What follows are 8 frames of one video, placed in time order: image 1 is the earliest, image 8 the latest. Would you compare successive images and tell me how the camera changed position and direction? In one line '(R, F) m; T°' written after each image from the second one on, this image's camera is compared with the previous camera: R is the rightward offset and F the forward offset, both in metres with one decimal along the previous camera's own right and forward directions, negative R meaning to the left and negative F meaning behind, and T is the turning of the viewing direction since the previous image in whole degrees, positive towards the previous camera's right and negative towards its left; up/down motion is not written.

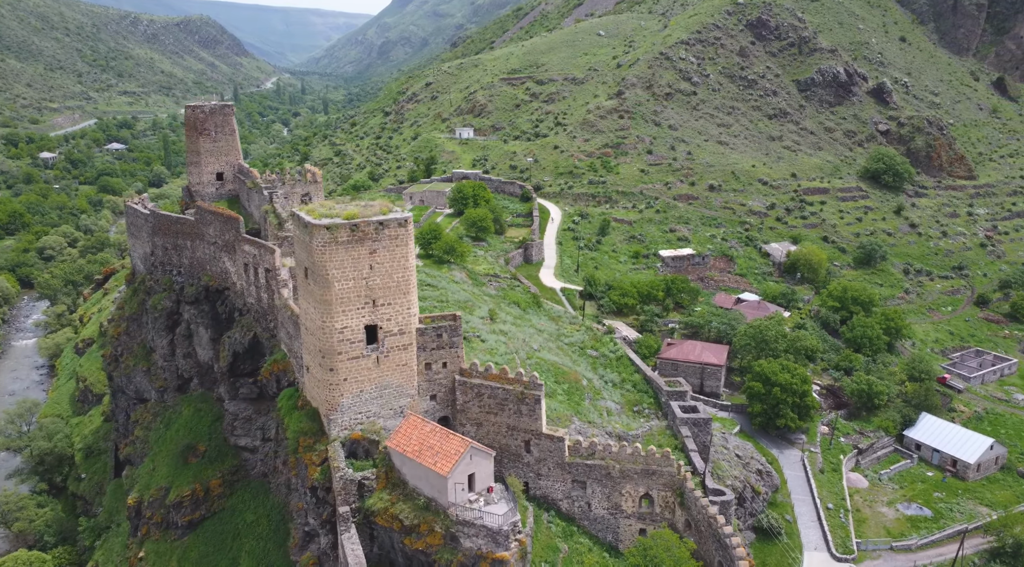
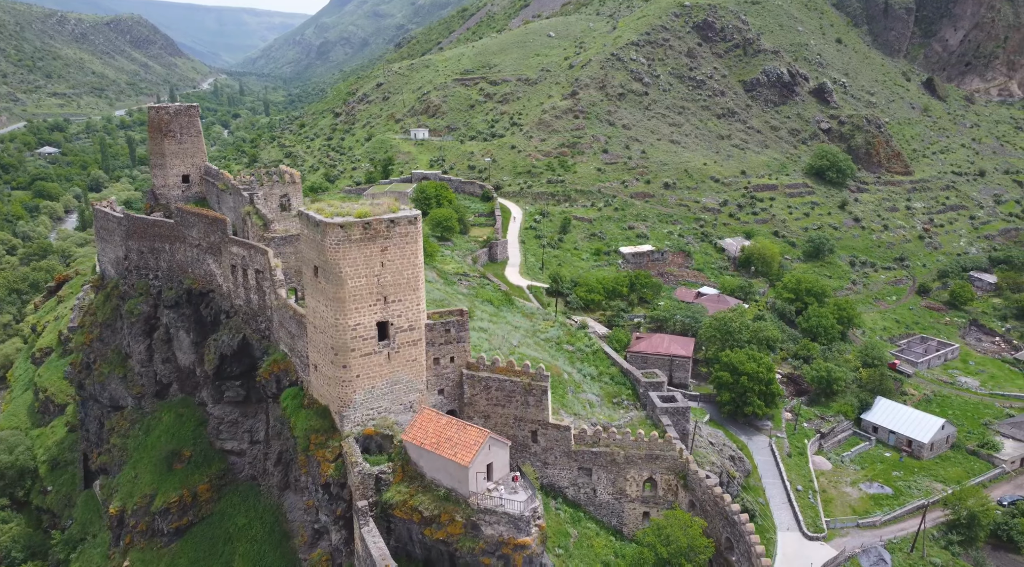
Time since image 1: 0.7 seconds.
(-1.4, -0.4) m; +4°
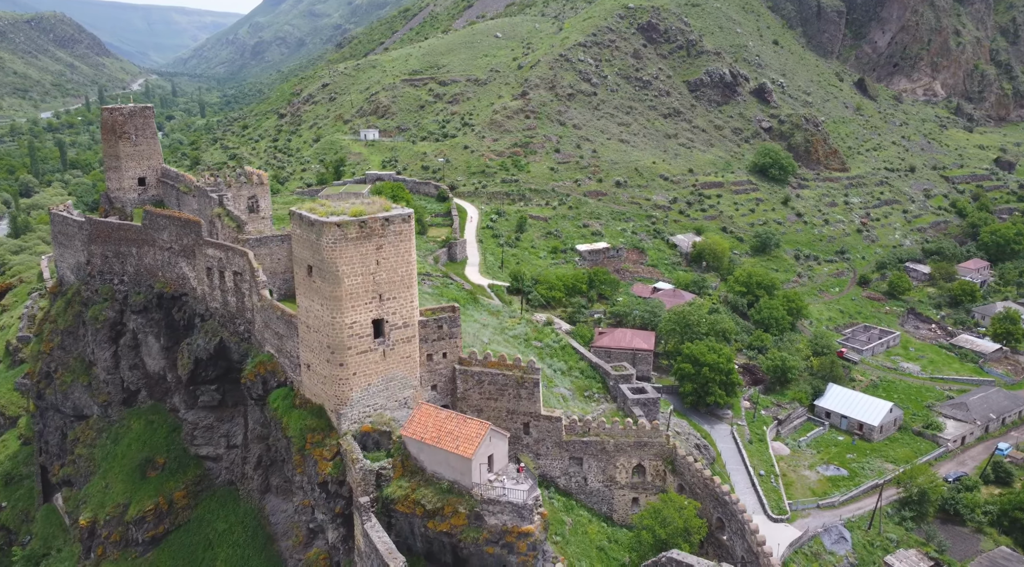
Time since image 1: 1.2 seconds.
(-1.2, -0.3) m; +4°
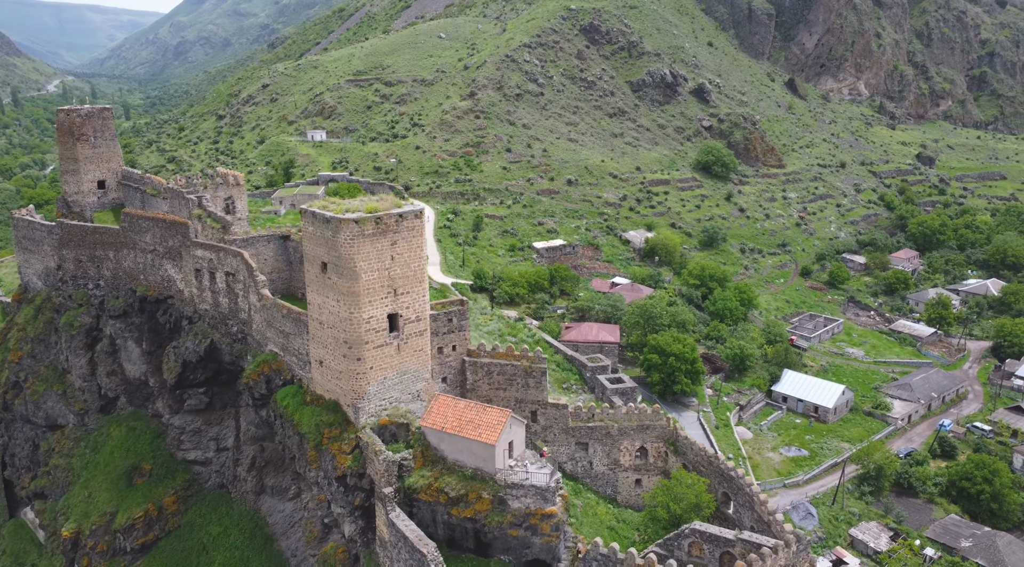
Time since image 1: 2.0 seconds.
(-1.8, -0.5) m; +5°
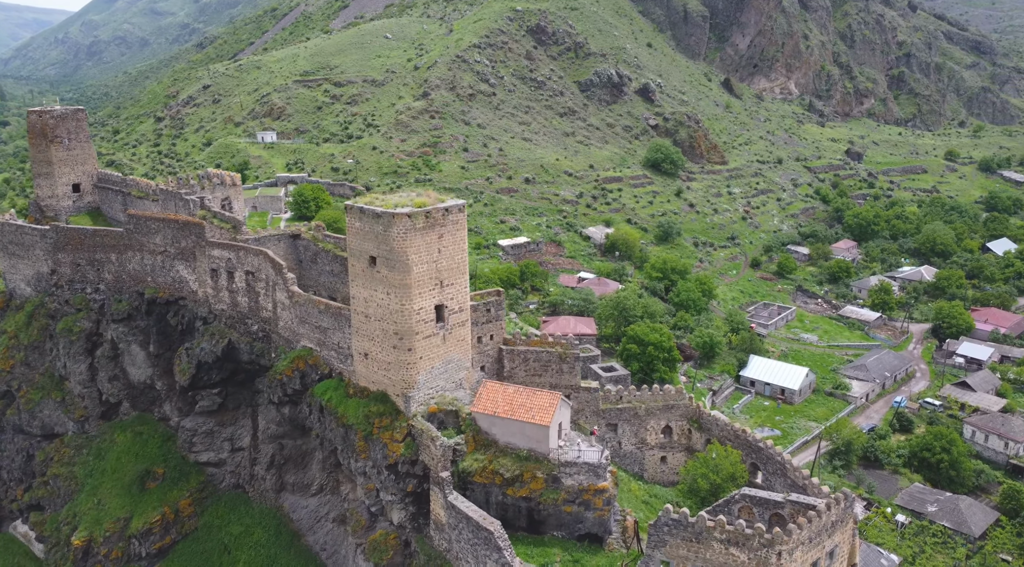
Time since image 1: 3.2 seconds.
(-2.6, -0.7) m; +5°
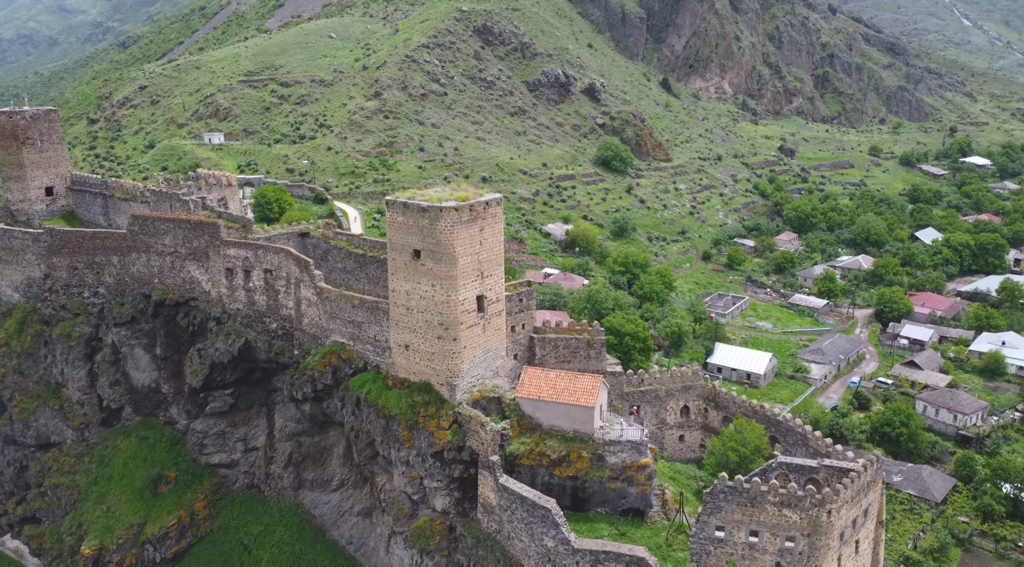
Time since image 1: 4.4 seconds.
(-2.6, -0.6) m; +5°
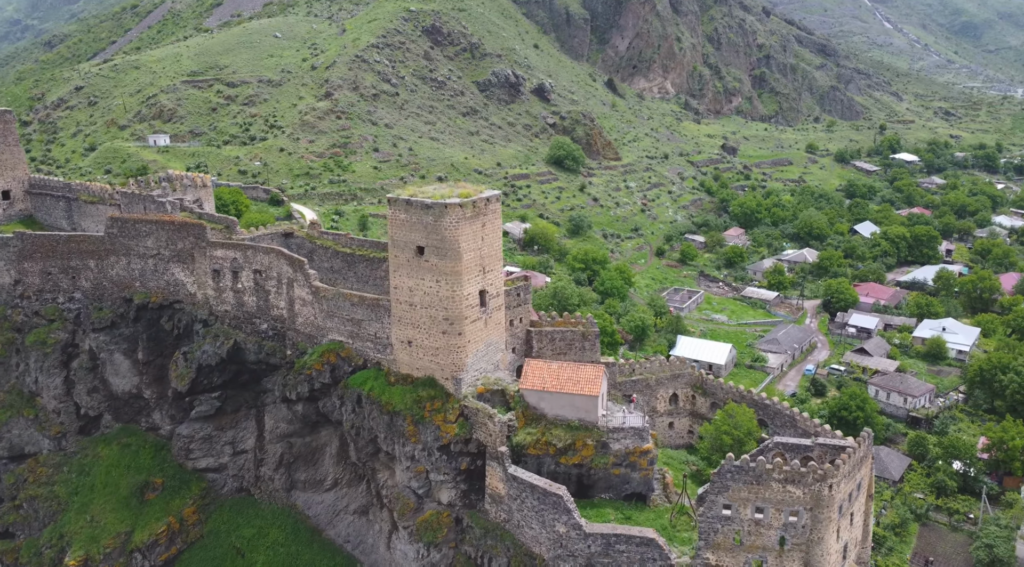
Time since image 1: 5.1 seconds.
(-1.5, -0.4) m; +4°
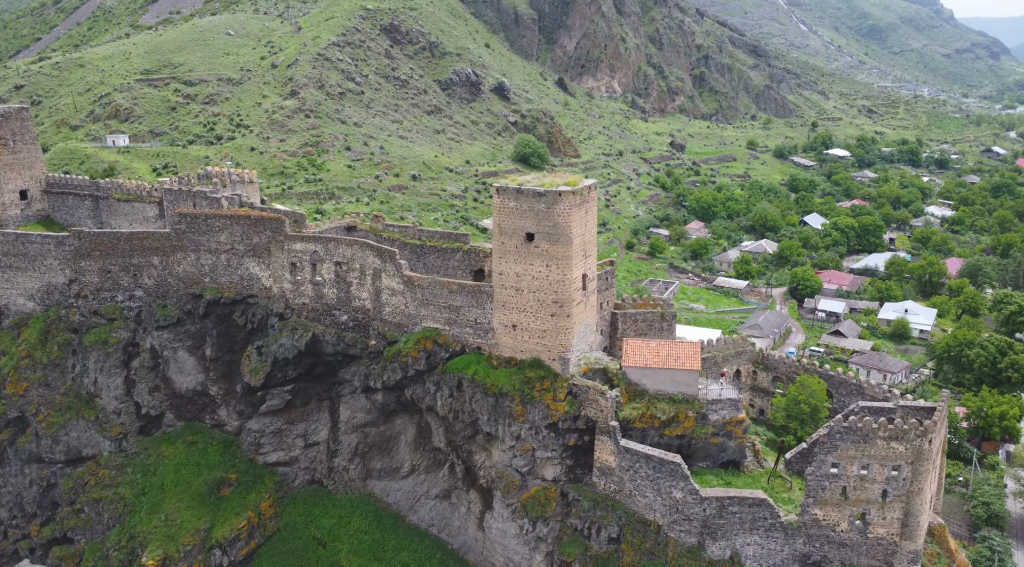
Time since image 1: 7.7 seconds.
(-4.6, -0.7) m; +5°
